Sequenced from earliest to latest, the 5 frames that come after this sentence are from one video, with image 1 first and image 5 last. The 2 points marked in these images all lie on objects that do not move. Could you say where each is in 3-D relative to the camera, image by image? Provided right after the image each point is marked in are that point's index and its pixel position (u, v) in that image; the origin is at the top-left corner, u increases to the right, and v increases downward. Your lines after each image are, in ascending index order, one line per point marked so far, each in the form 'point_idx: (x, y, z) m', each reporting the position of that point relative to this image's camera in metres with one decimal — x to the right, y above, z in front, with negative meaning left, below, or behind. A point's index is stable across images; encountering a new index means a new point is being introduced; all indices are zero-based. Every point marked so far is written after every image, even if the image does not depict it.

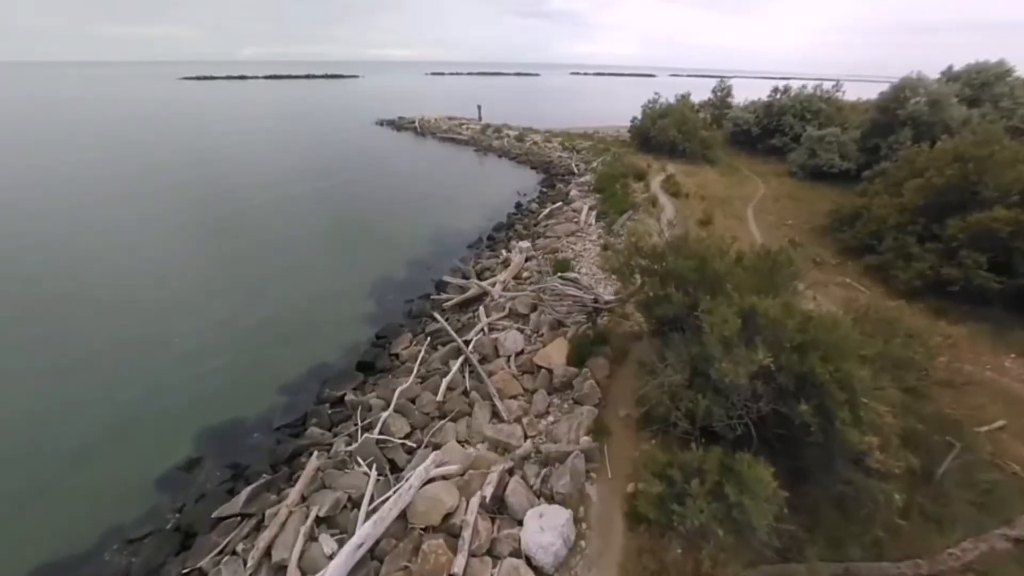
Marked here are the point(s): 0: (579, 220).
0: (+3.1, +3.2, +19.2) m
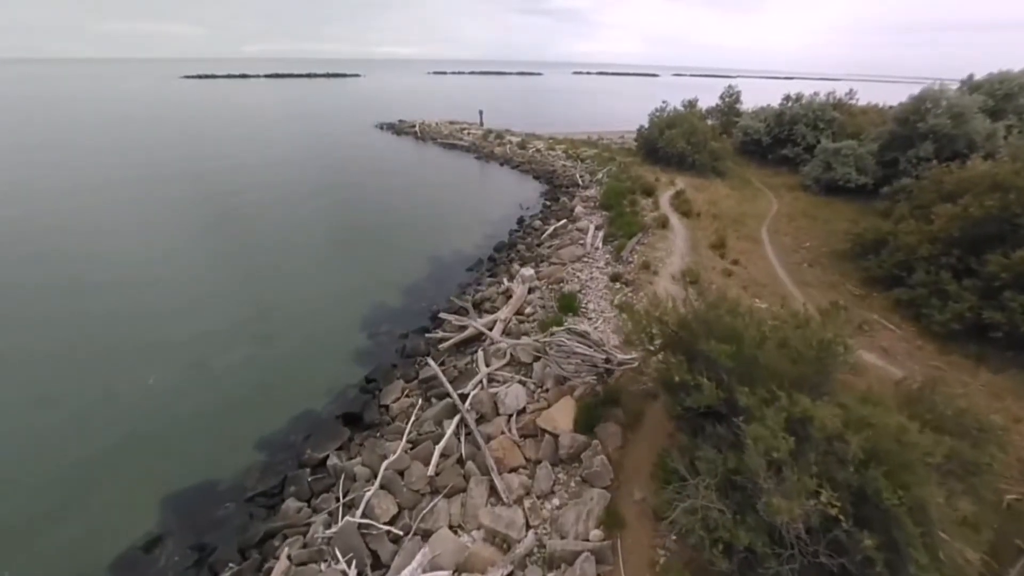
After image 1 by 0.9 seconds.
0: (+3.1, +2.1, +18.2) m
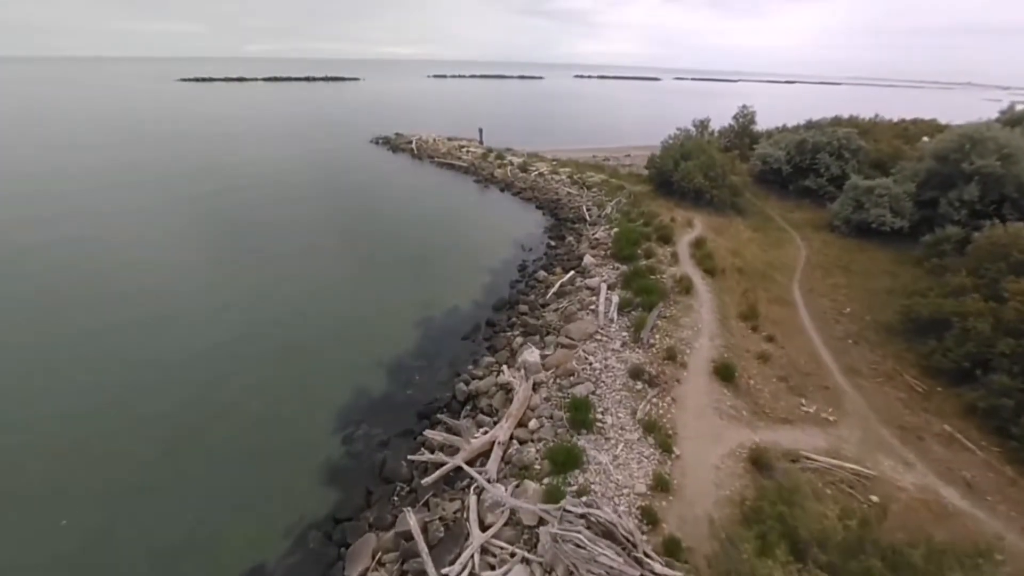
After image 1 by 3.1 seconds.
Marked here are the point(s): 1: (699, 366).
0: (+3.2, -0.7, +16.0) m
1: (+5.6, -2.3, +12.3) m
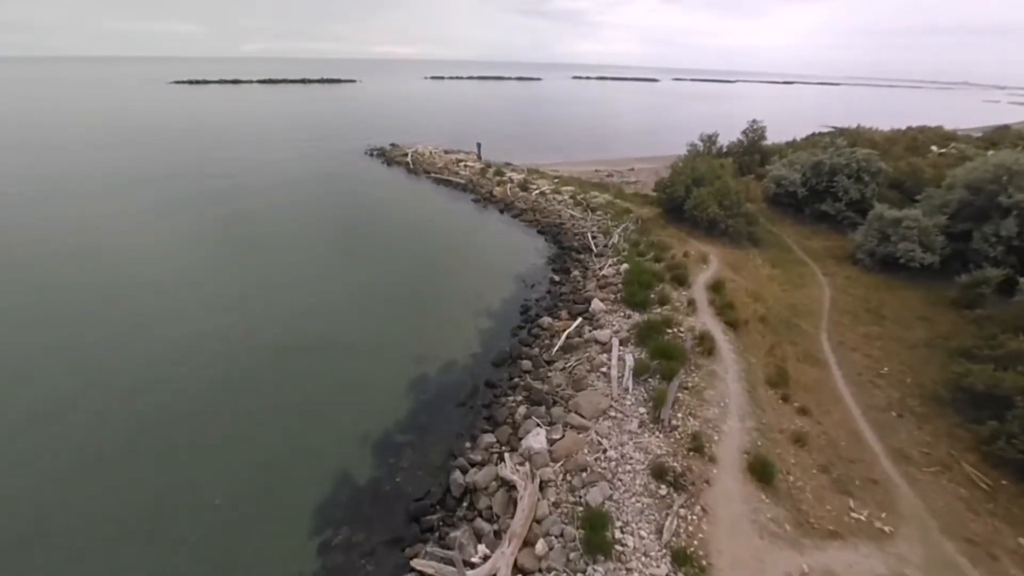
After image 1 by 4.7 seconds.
0: (+3.3, -2.8, +14.4) m
1: (+5.6, -4.4, +10.7) m
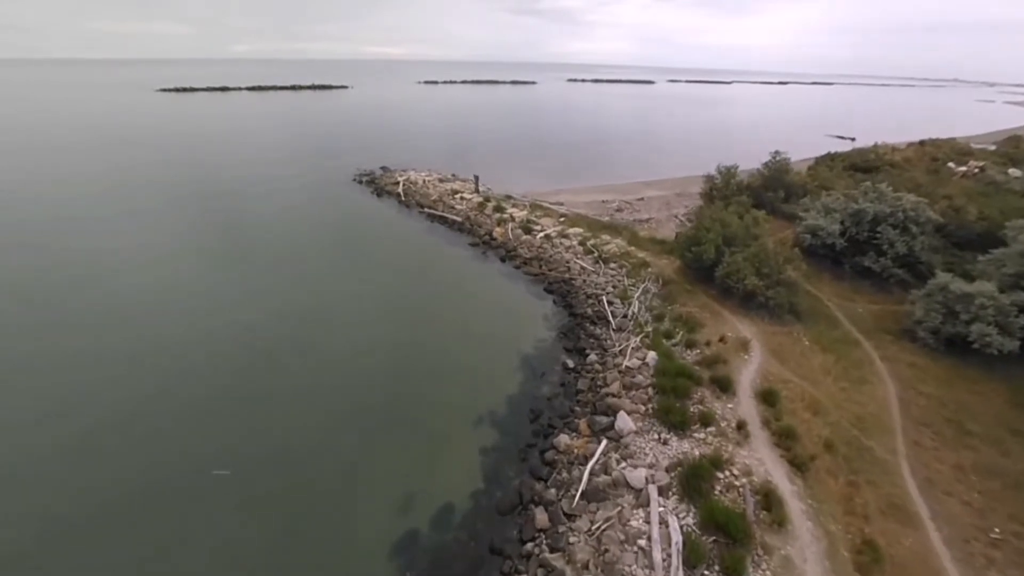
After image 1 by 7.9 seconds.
0: (+3.6, -6.9, +11.2) m
1: (+6.0, -8.5, +7.5) m
